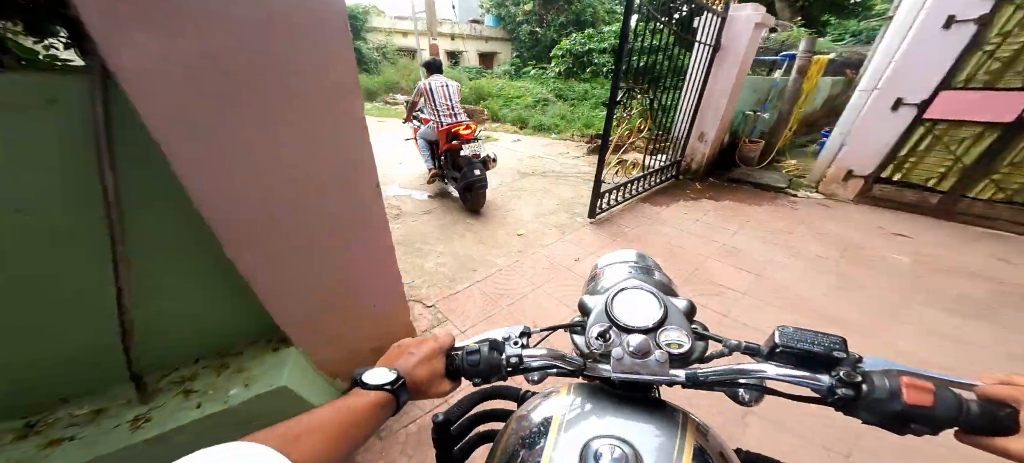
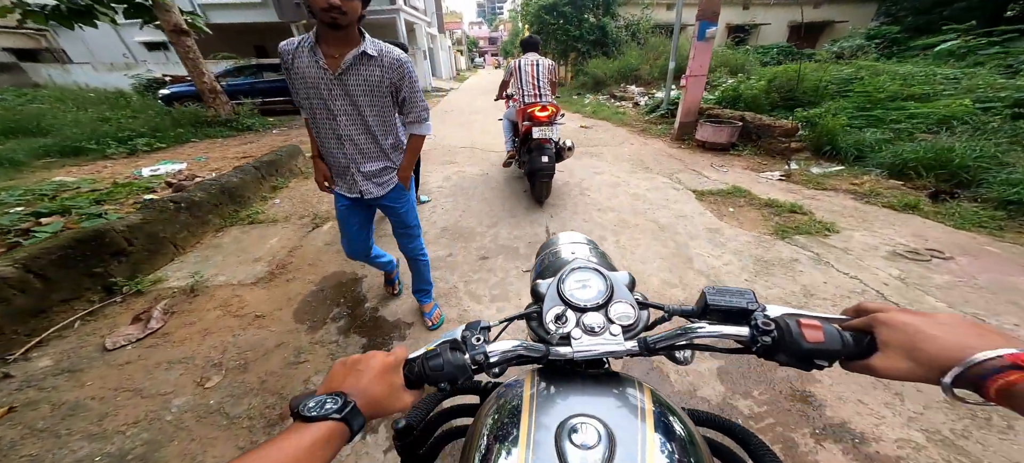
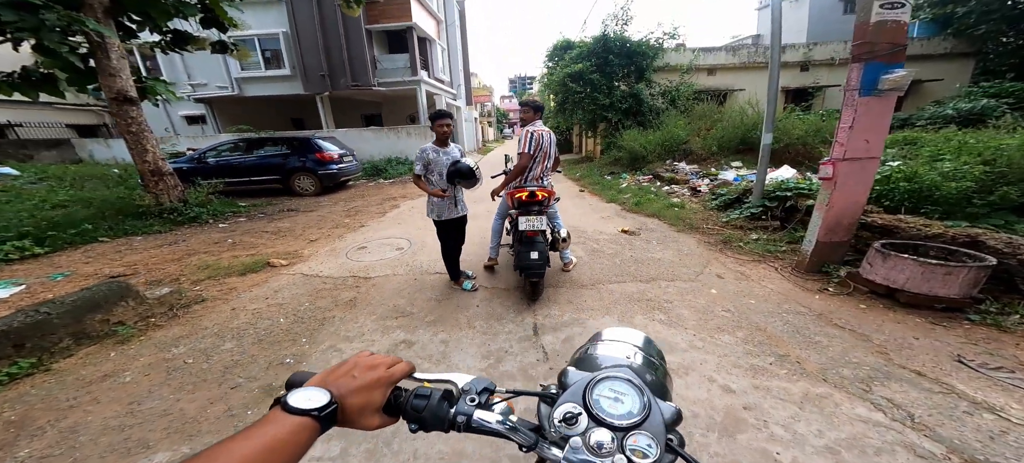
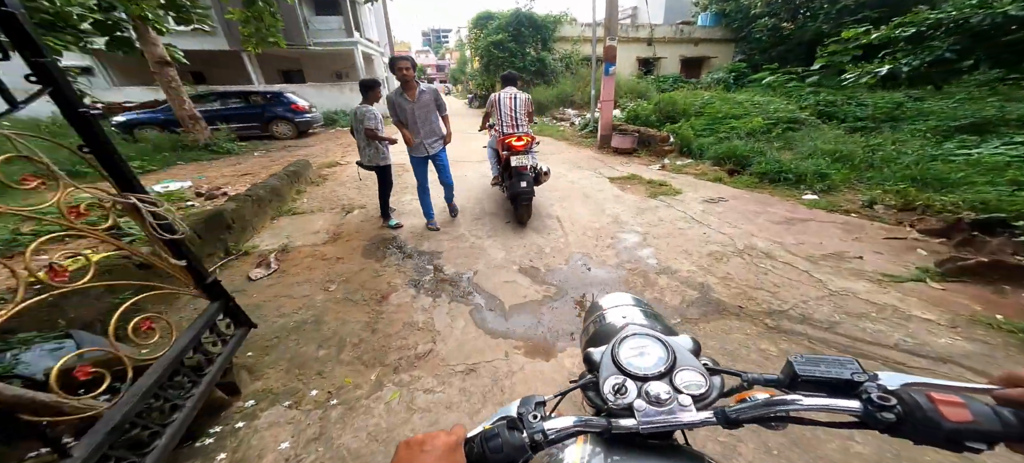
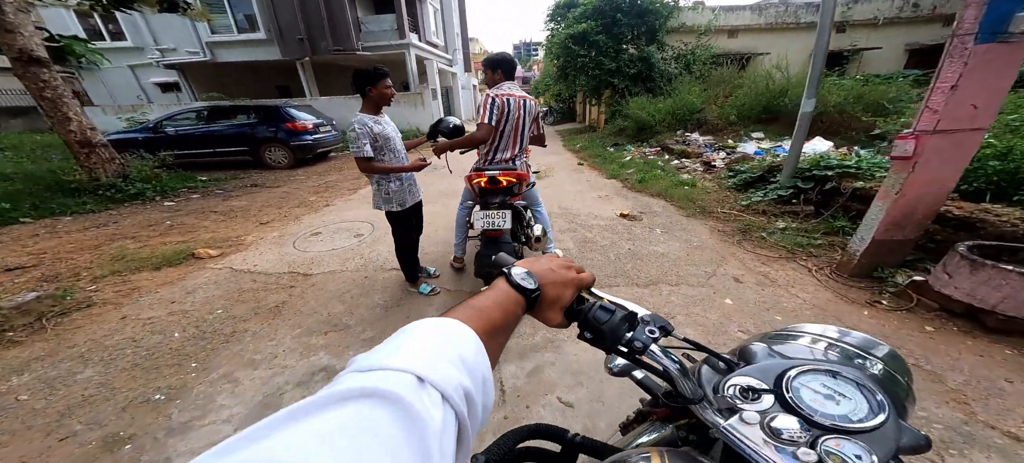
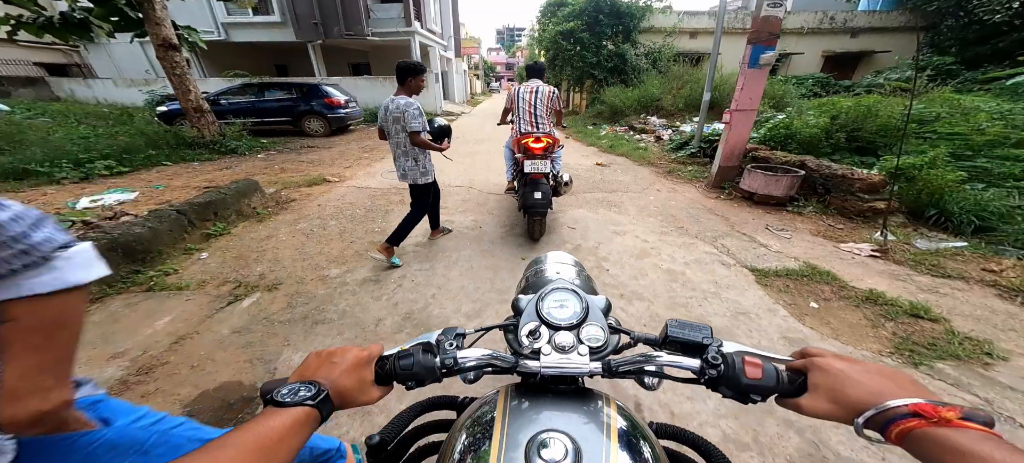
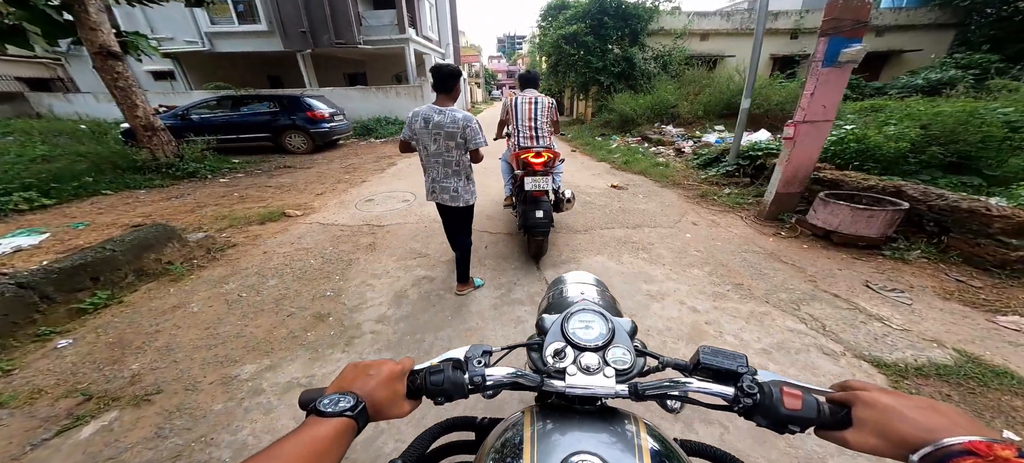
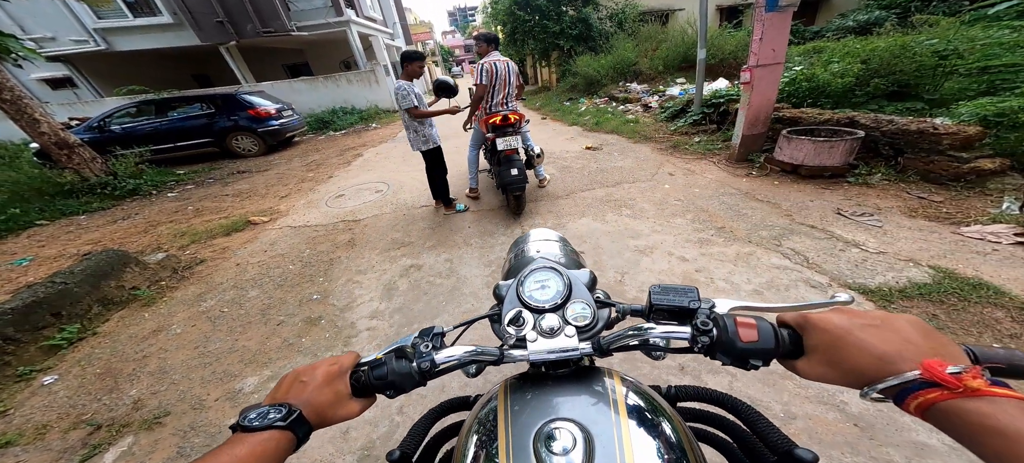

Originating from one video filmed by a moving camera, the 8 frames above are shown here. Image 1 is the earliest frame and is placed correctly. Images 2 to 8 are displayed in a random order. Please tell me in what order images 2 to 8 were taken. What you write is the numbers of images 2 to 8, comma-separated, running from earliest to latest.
4, 2, 6, 7, 8, 3, 5
